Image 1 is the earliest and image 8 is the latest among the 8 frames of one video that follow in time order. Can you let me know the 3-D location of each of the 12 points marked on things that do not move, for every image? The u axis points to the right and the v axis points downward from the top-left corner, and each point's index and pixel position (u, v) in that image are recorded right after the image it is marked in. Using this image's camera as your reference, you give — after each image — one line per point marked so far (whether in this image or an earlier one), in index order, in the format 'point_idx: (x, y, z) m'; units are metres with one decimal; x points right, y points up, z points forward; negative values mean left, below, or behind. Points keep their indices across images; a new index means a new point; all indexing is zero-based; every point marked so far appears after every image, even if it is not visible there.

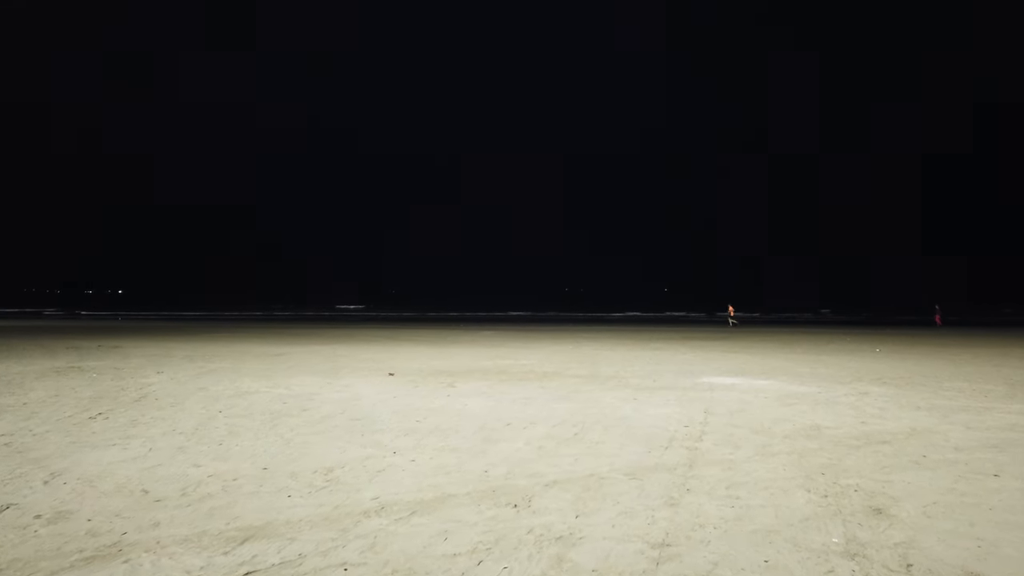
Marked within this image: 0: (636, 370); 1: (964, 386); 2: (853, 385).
0: (+2.5, -1.7, +16.0) m
1: (+7.9, -1.7, +13.3) m
2: (+6.0, -1.7, +13.5) m
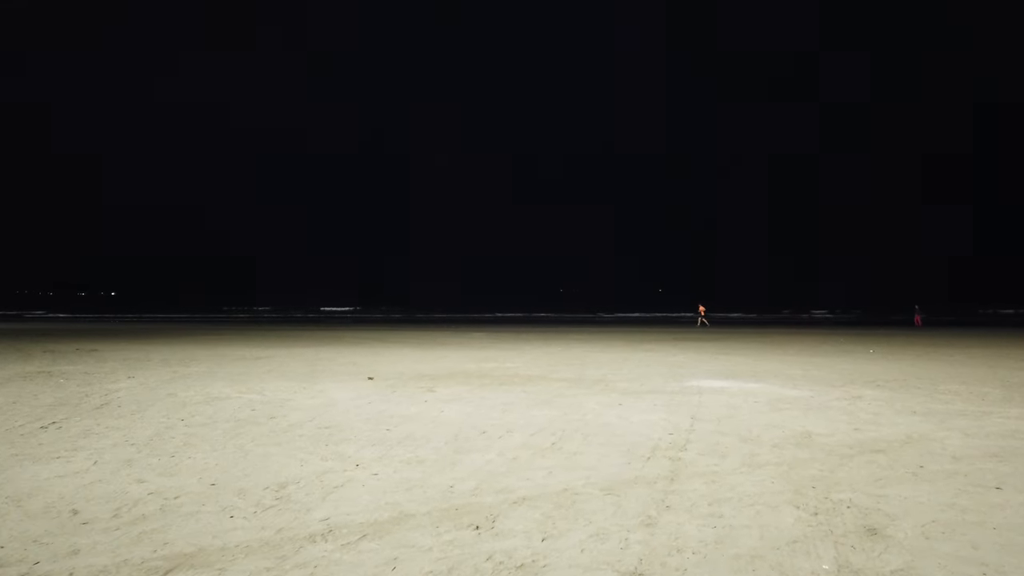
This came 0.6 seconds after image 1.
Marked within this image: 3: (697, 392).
0: (+2.2, -1.8, +15.5) m
1: (+7.6, -1.7, +12.9) m
2: (+5.7, -1.7, +13.1) m
3: (+3.0, -1.7, +12.5) m
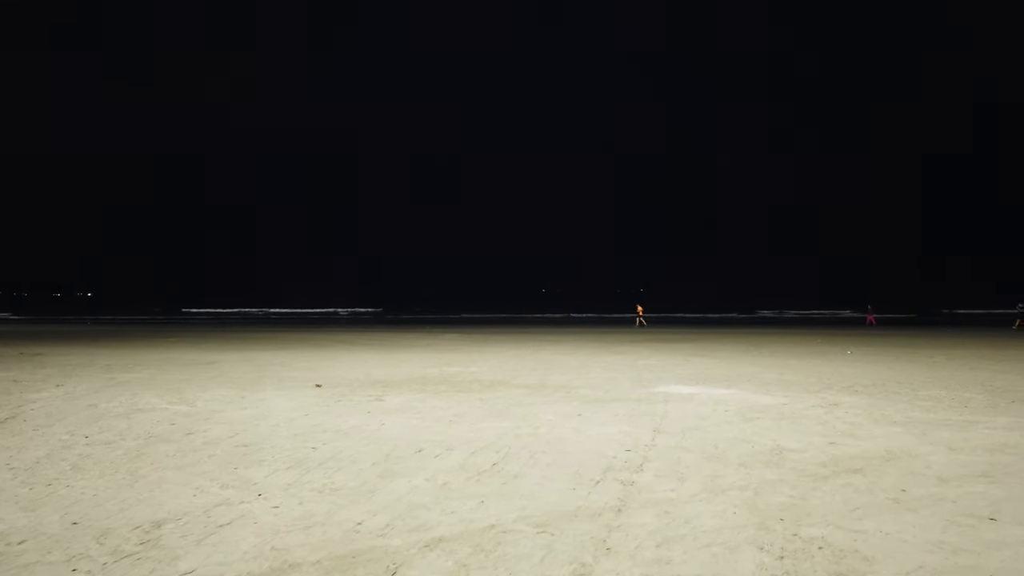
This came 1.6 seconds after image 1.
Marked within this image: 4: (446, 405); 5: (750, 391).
0: (+1.4, -1.8, +14.7) m
1: (+6.9, -1.7, +12.2) m
2: (+5.0, -1.7, +12.3) m
3: (+2.3, -1.7, +11.7) m
4: (-0.9, -1.7, +10.9) m
5: (+4.0, -1.7, +12.8) m
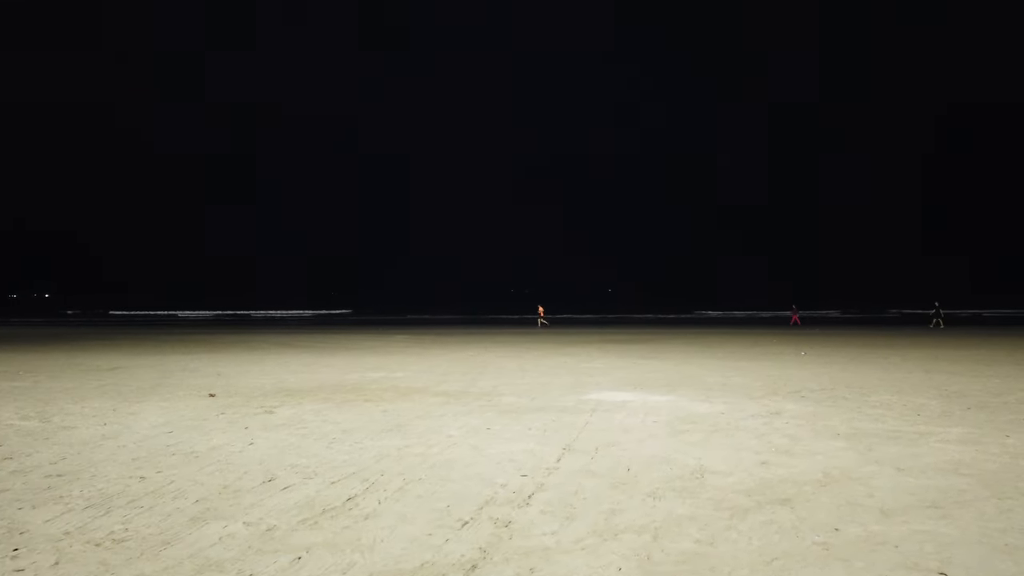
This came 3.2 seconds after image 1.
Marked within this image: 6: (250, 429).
0: (+0.1, -1.7, +13.5) m
1: (+5.6, -1.7, +11.2) m
2: (+3.7, -1.7, +11.3) m
3: (+1.1, -1.7, +10.5) m
4: (-2.2, -1.6, +9.6) m
5: (+2.7, -1.7, +11.8) m
6: (-3.0, -1.6, +8.8) m
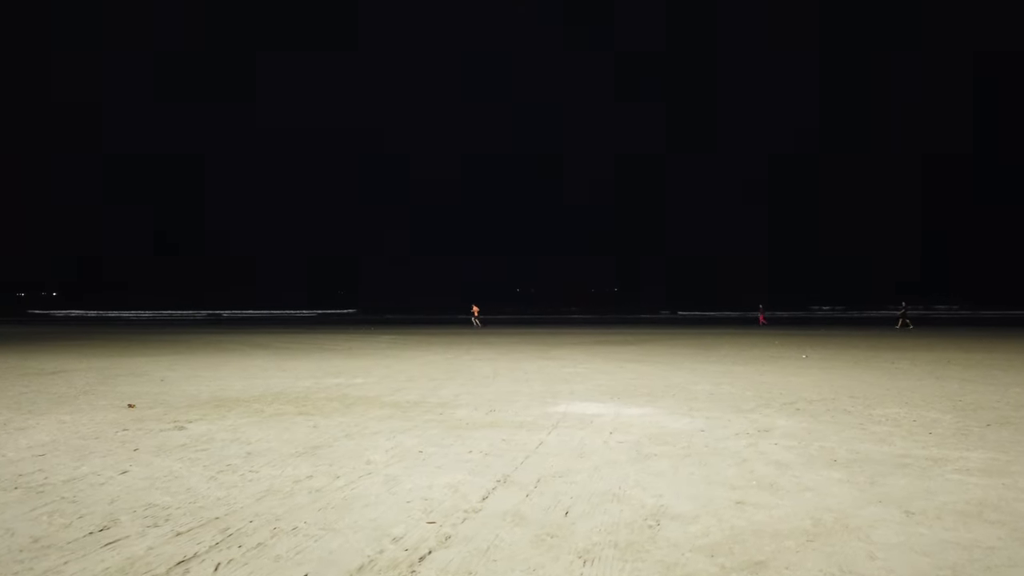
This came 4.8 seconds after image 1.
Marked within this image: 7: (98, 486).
0: (-0.5, -1.7, +12.2) m
1: (+5.0, -1.6, +9.8) m
2: (+3.1, -1.7, +9.9) m
3: (+0.5, -1.6, +9.1) m
4: (-2.8, -1.6, +8.2) m
5: (+2.1, -1.7, +10.4) m
6: (-3.6, -1.6, +7.5) m
7: (-3.3, -1.6, +6.1) m
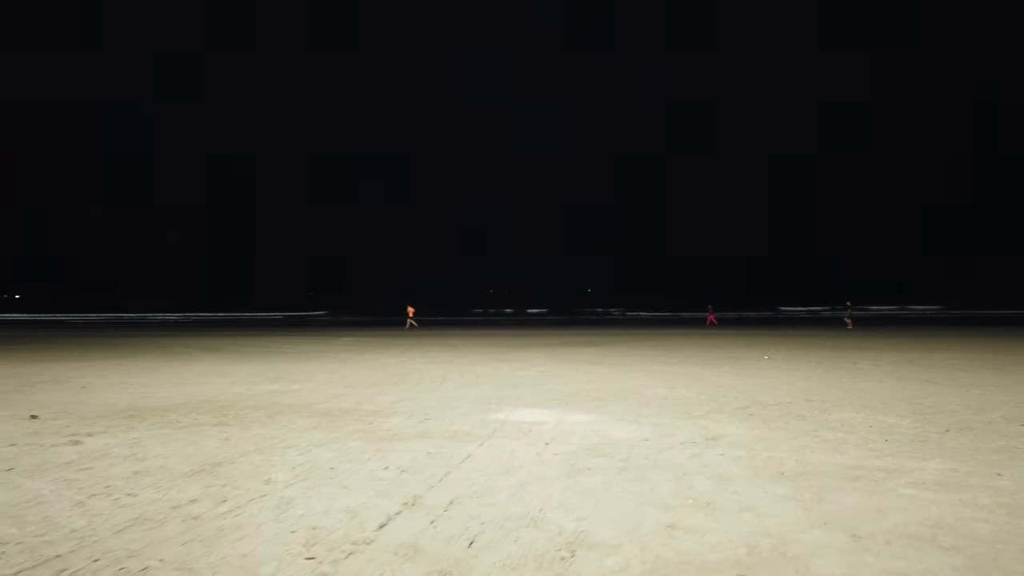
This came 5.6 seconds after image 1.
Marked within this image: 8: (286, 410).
0: (-1.4, -1.7, +11.5) m
1: (+4.2, -1.6, +9.3) m
2: (+2.3, -1.7, +9.3) m
3: (-0.3, -1.6, +8.5) m
4: (-3.5, -1.6, +7.5) m
5: (+1.3, -1.7, +9.8) m
6: (-4.3, -1.6, +6.6) m
7: (-3.9, -1.6, +5.3) m
8: (-3.1, -1.7, +10.4) m
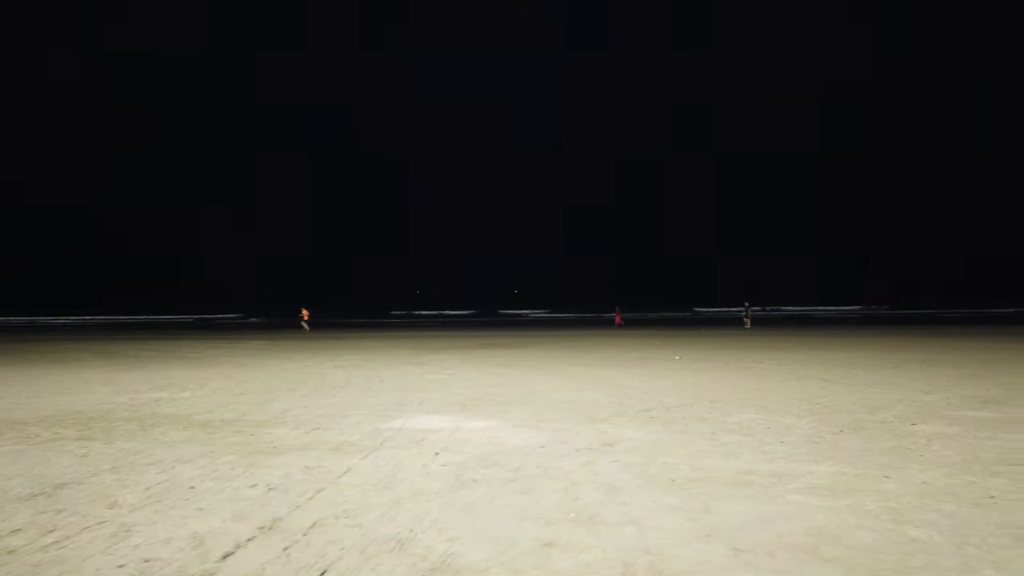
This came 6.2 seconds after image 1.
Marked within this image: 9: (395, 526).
0: (-2.8, -1.7, +10.9) m
1: (+3.0, -1.6, +9.2) m
2: (+1.1, -1.7, +9.1) m
3: (-1.4, -1.6, +8.0) m
4: (-4.5, -1.6, +6.7) m
5: (0.0, -1.7, +9.4) m
6: (-5.3, -1.6, +5.8) m
7: (-4.8, -1.6, +4.5) m
8: (-4.4, -1.7, +9.6) m
9: (-0.8, -1.6, +5.1) m
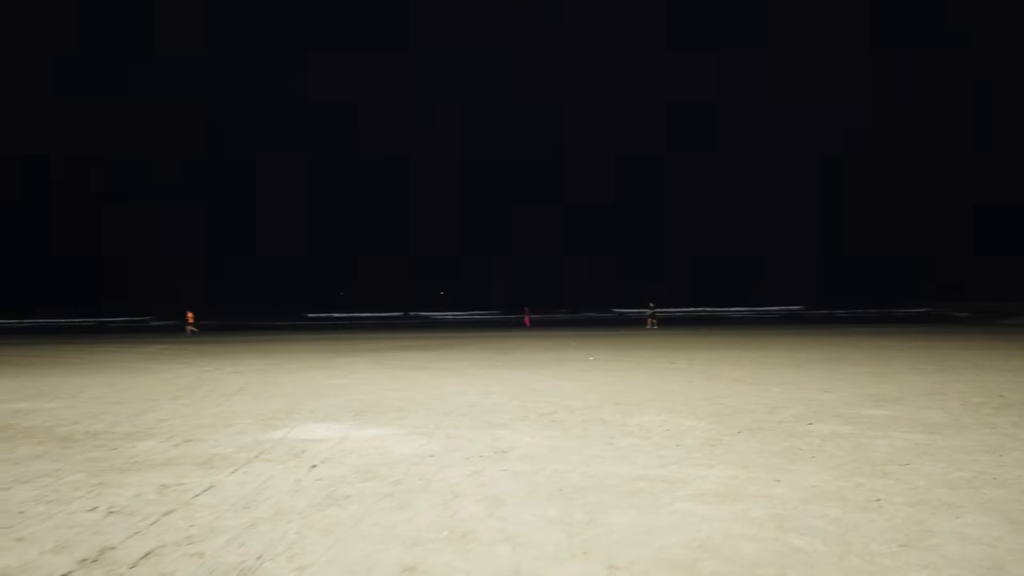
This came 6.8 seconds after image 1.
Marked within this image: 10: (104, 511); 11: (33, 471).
0: (-4.2, -1.7, +10.1) m
1: (+1.7, -1.6, +9.1) m
2: (-0.1, -1.7, +8.7) m
3: (-2.5, -1.6, +7.4) m
4: (-5.5, -1.6, +5.8) m
5: (-1.2, -1.7, +8.9) m
6: (-6.2, -1.6, +4.8) m
7: (-5.5, -1.6, +3.5) m
8: (-5.7, -1.7, +8.7) m
9: (-1.6, -1.6, +4.6) m
10: (-2.9, -1.6, +5.5) m
11: (-4.3, -1.7, +6.9) m
